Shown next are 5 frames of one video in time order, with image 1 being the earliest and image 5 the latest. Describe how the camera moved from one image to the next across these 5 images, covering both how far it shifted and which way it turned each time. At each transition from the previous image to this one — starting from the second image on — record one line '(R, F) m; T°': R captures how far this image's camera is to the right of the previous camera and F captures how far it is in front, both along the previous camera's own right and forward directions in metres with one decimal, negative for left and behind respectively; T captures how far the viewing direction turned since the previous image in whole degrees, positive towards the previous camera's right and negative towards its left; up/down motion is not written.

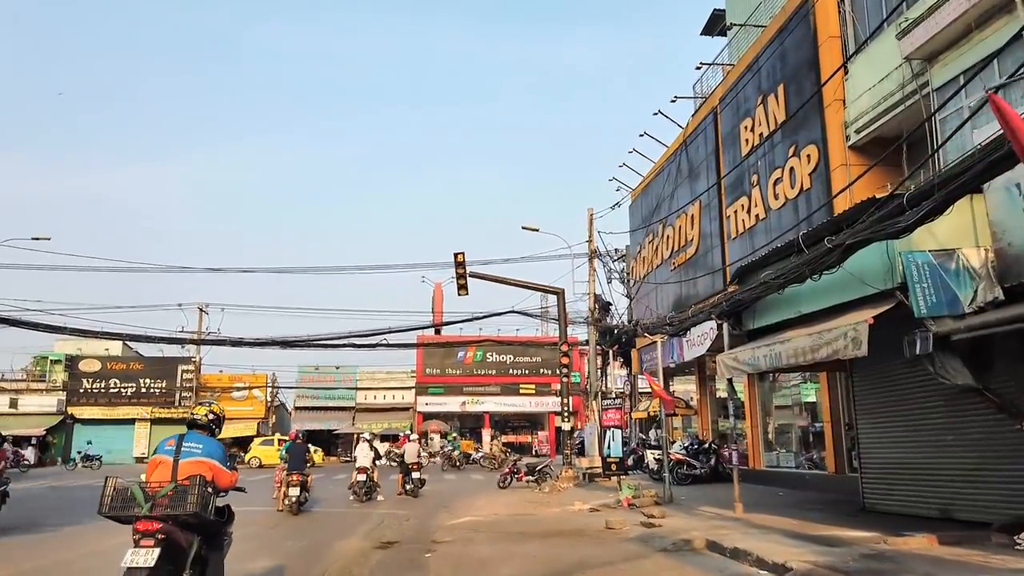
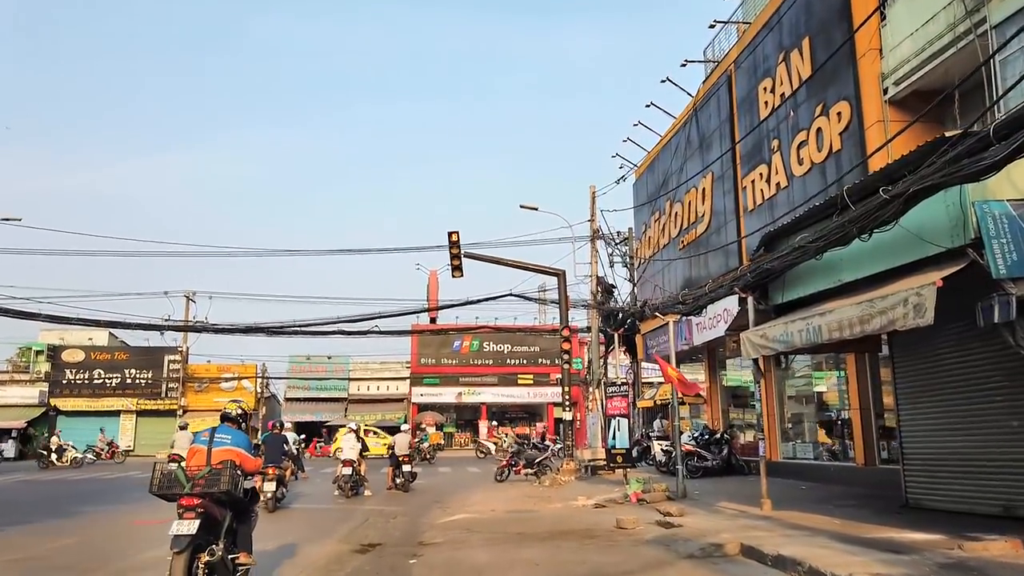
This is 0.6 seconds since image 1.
(0.0, +1.4) m; 0°
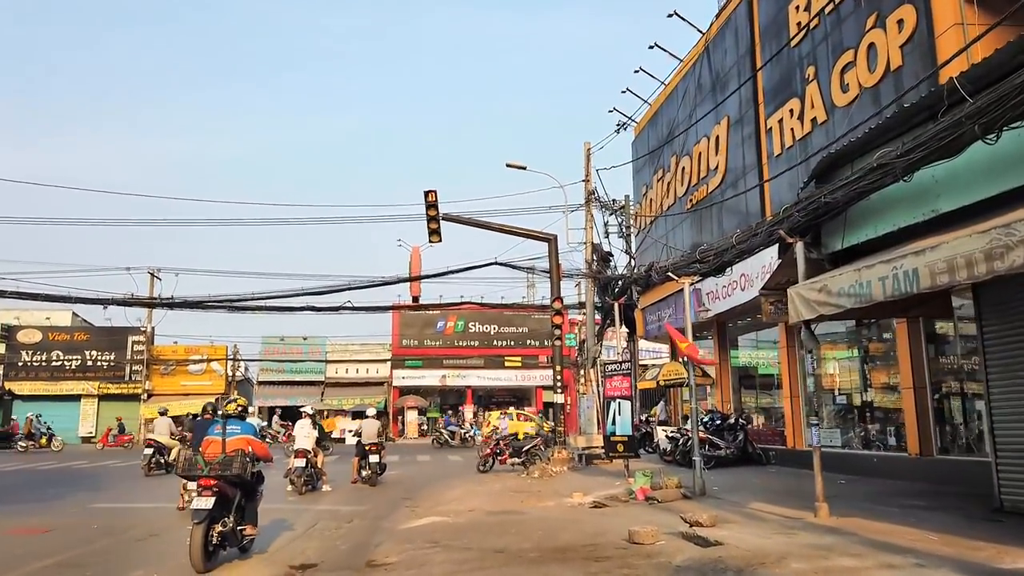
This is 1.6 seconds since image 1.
(+0.1, +2.6) m; +1°
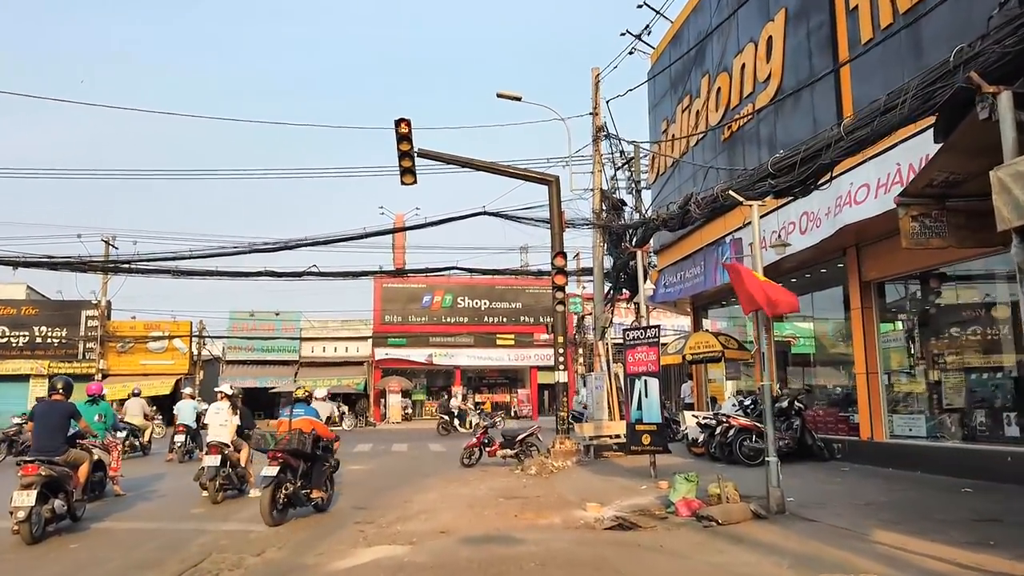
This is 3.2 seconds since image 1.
(0.0, +3.7) m; +1°
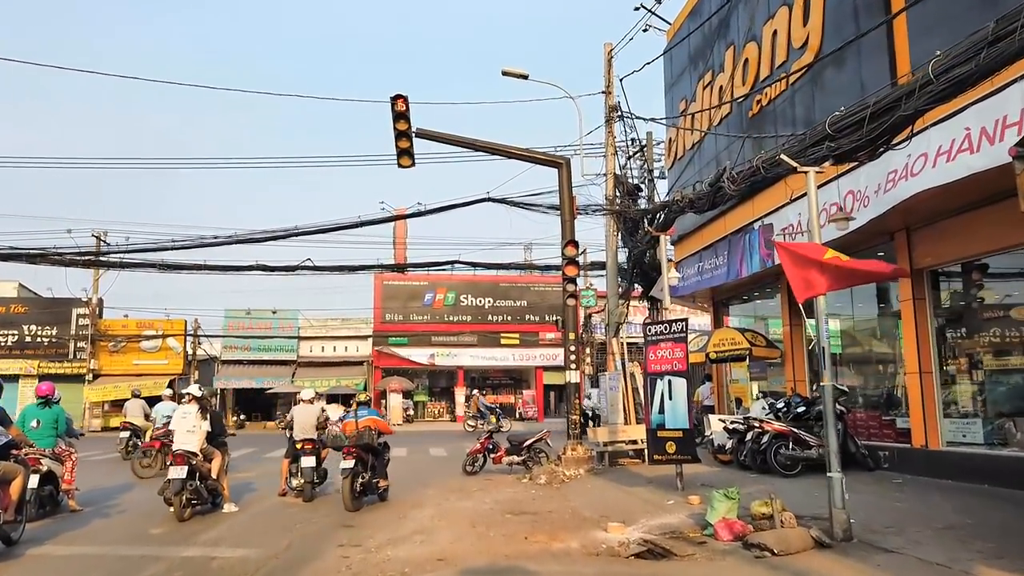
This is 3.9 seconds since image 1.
(-0.1, +1.3) m; 0°
